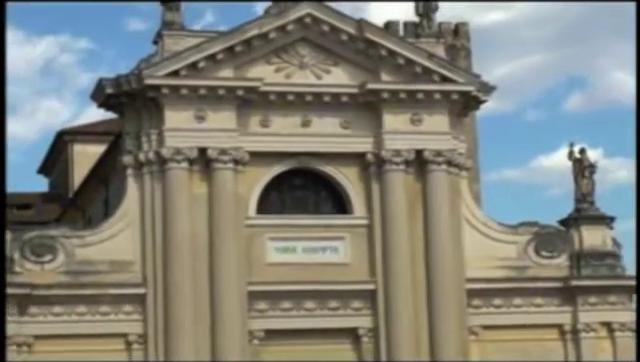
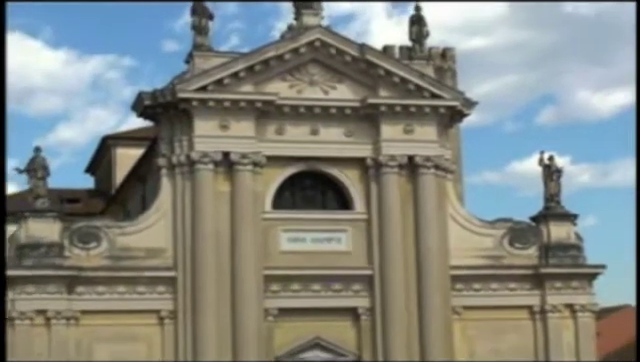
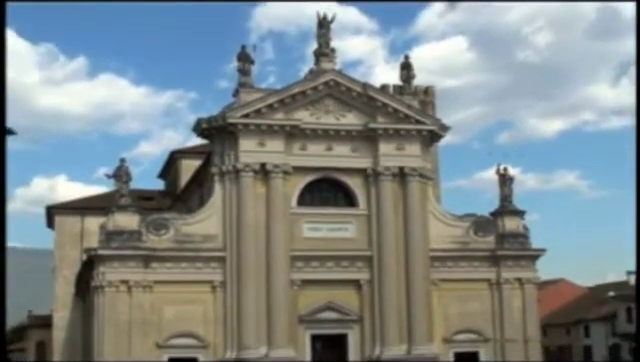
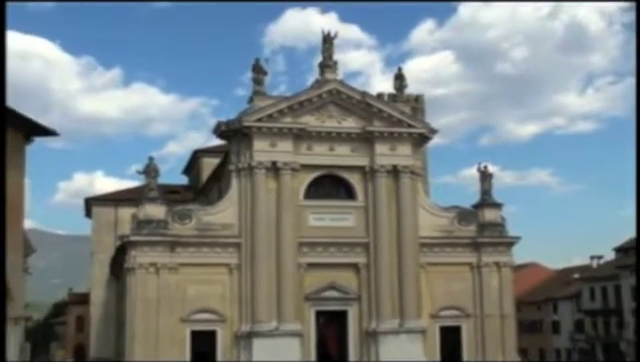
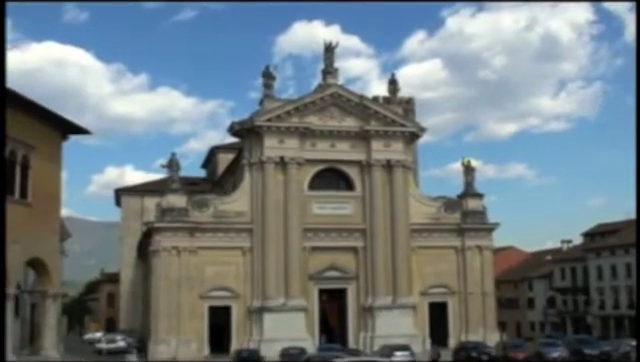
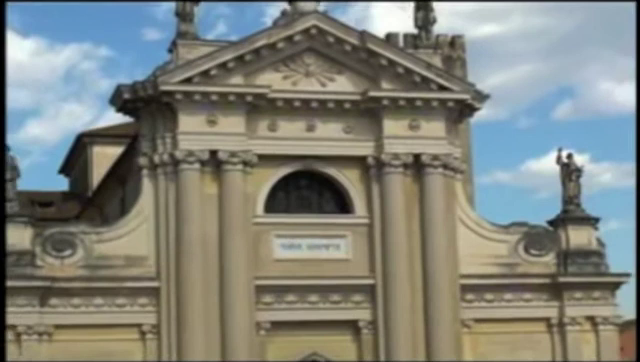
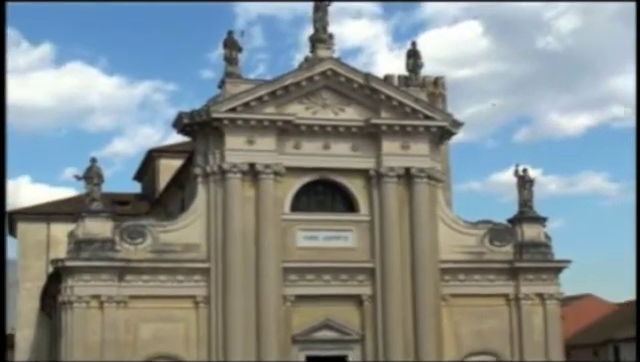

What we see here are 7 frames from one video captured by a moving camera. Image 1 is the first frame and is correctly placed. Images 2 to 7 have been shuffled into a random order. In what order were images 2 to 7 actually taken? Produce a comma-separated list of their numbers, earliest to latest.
6, 2, 7, 3, 4, 5
